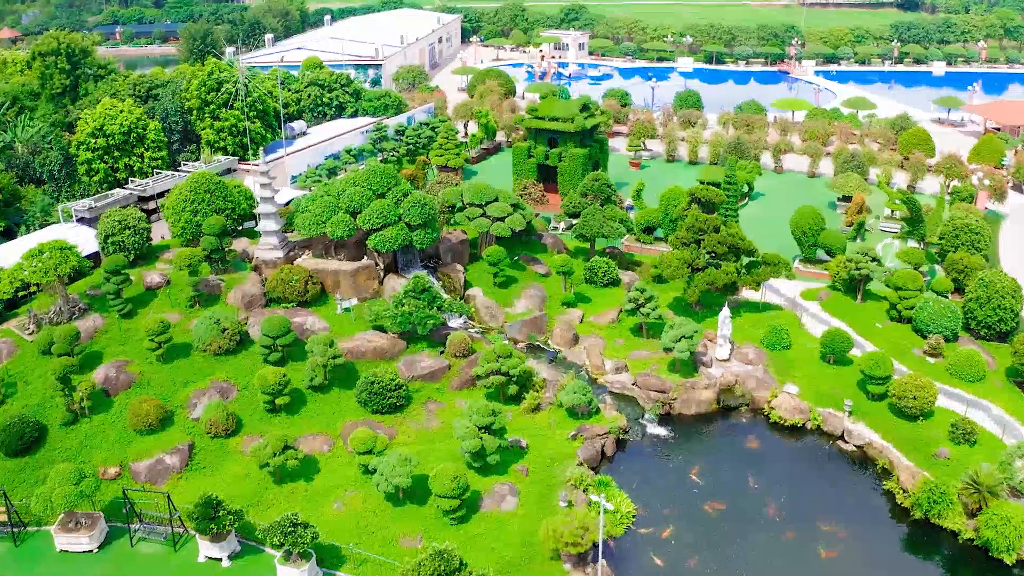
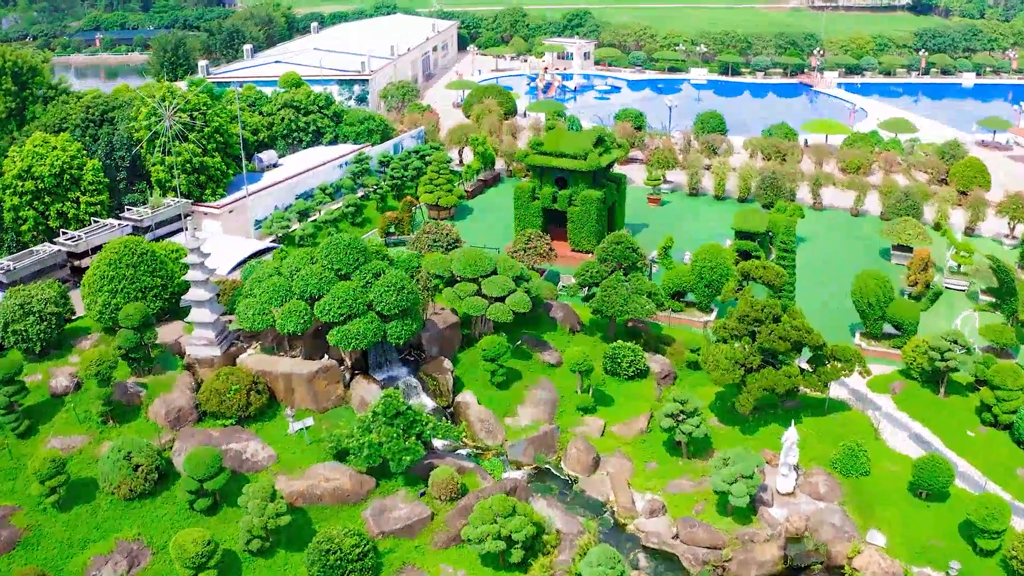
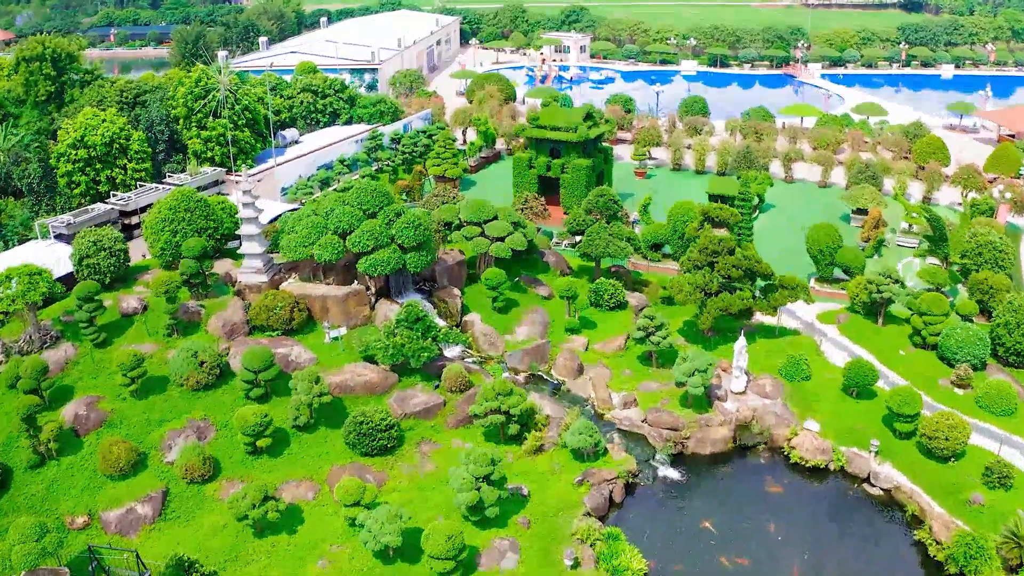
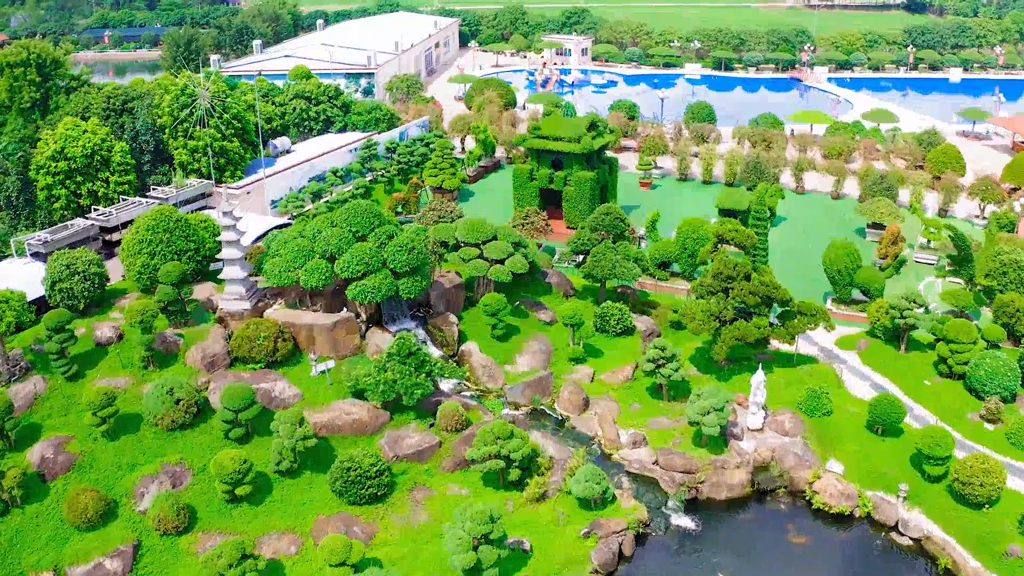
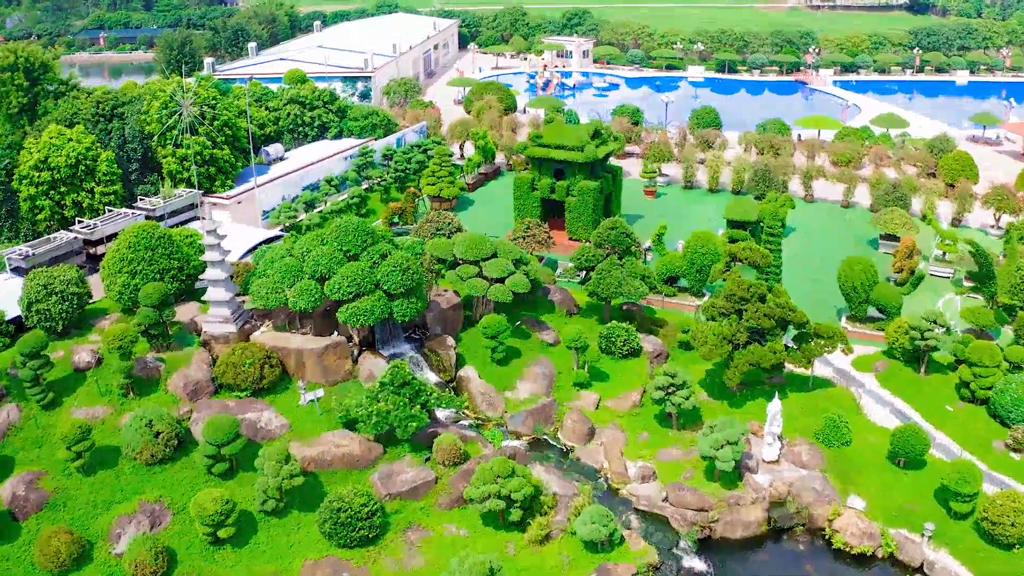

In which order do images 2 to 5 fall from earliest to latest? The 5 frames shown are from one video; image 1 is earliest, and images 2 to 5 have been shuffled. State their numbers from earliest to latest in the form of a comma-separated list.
3, 4, 5, 2
